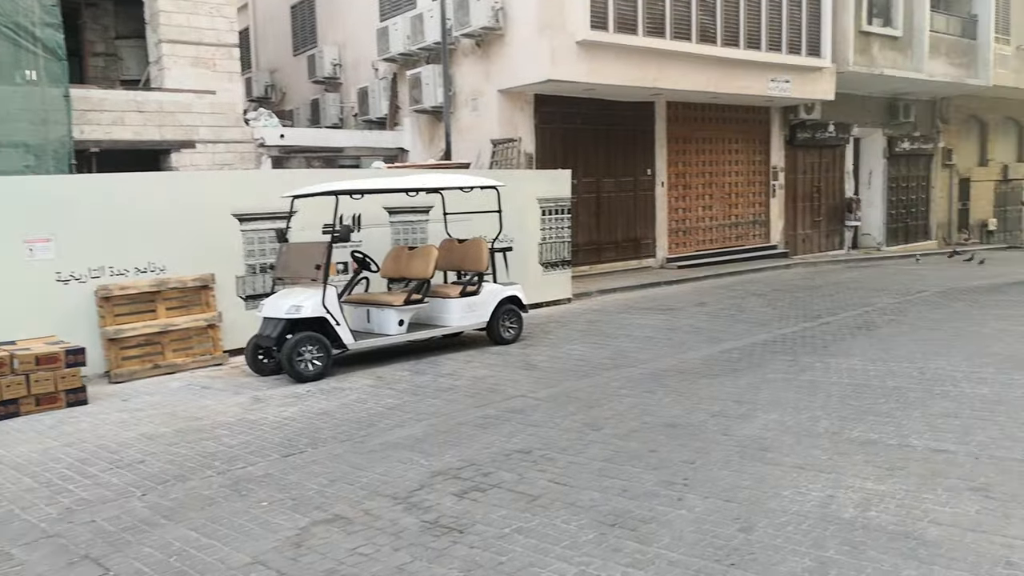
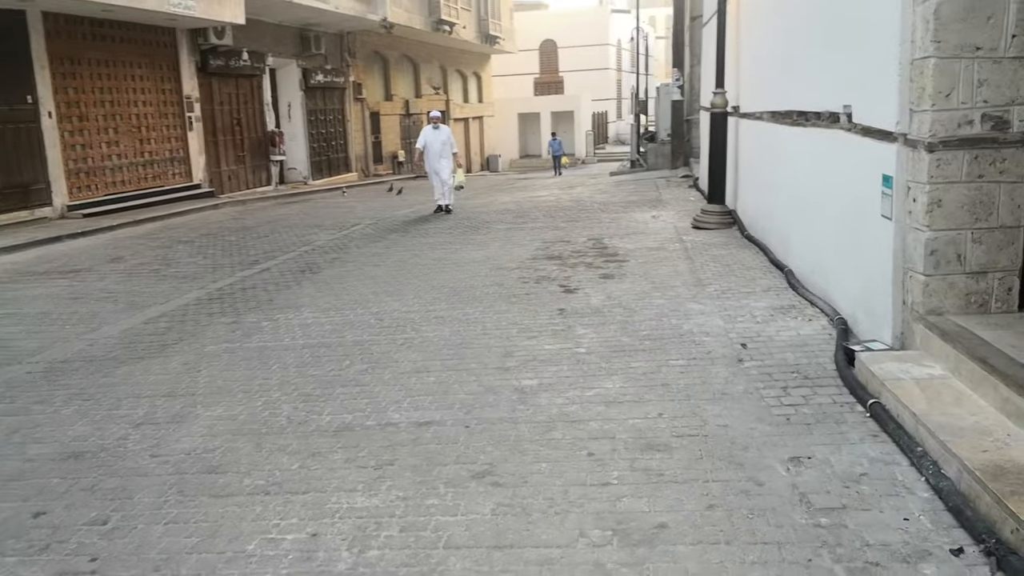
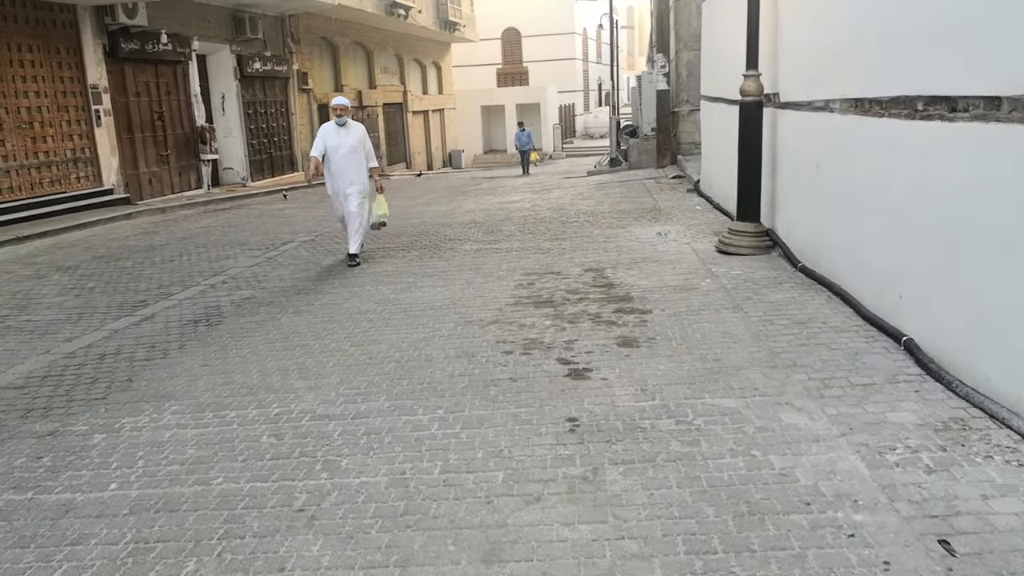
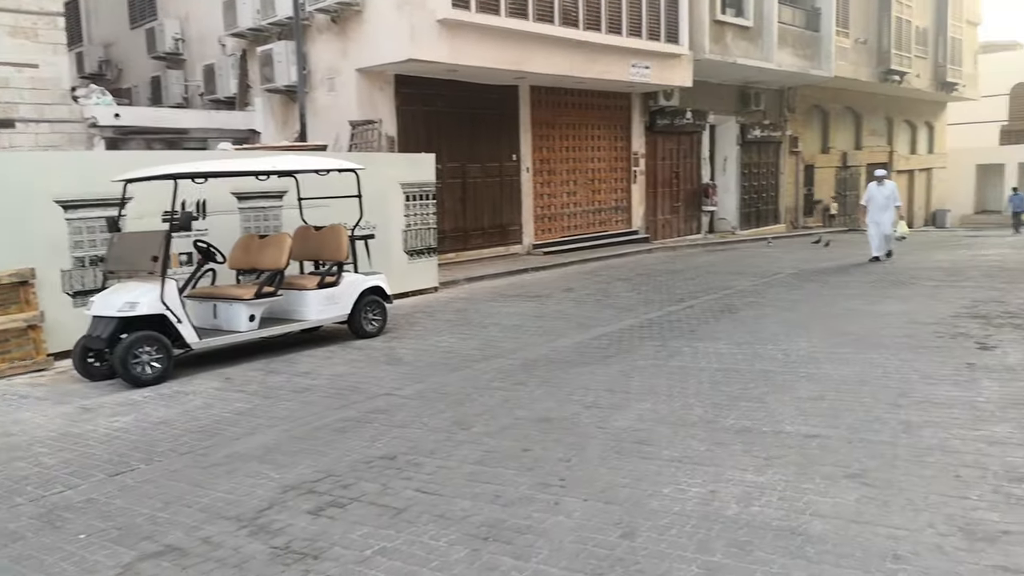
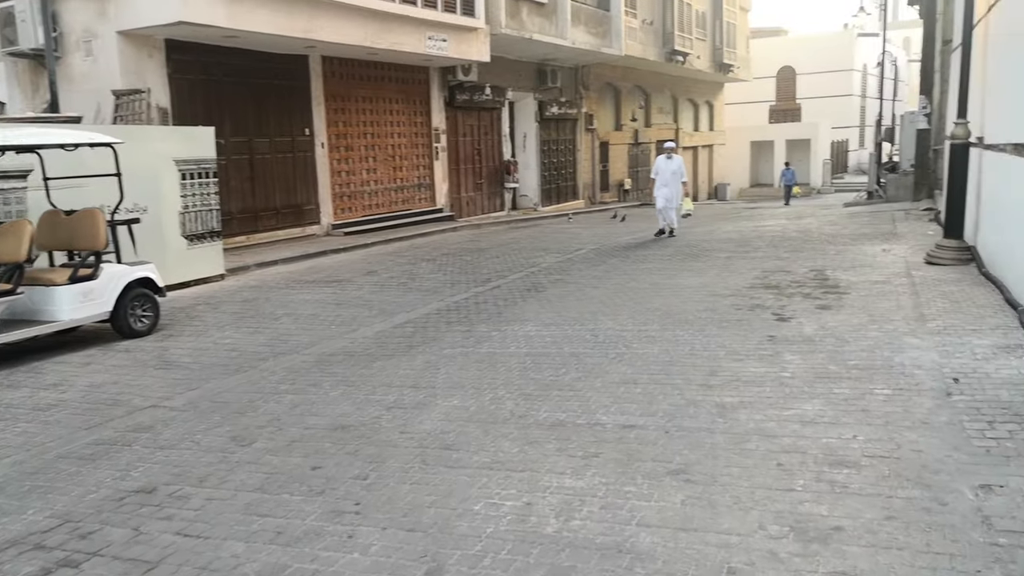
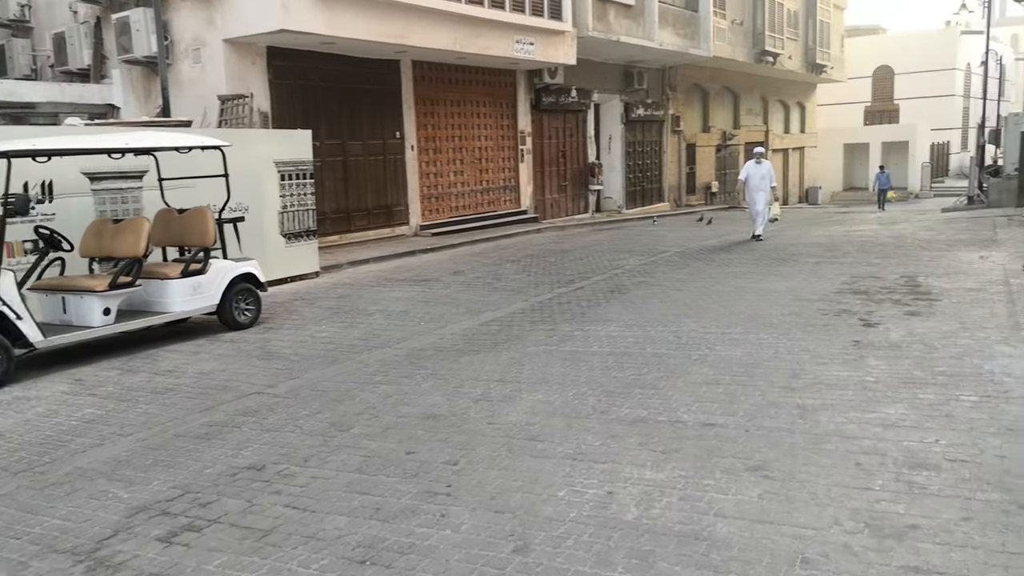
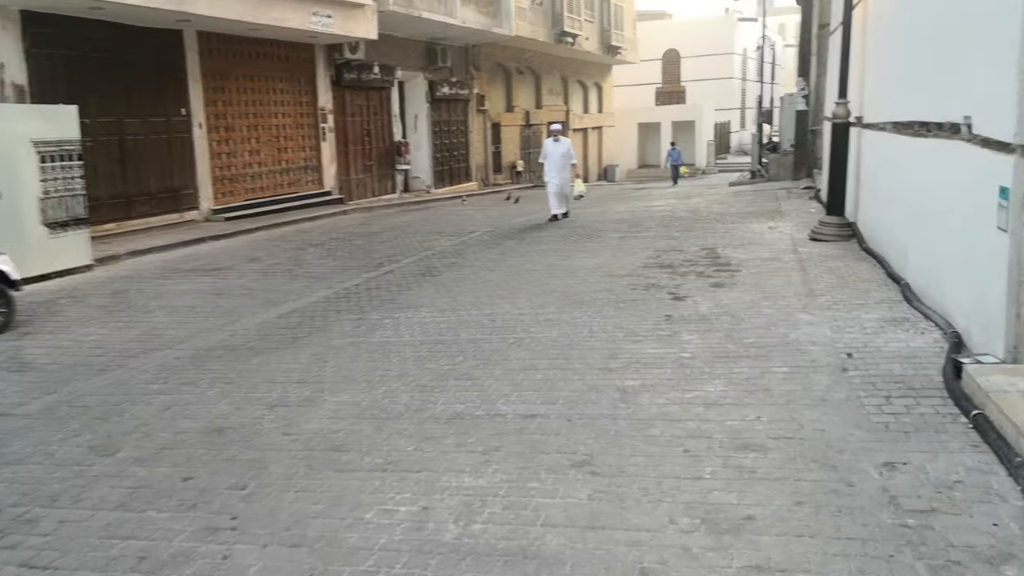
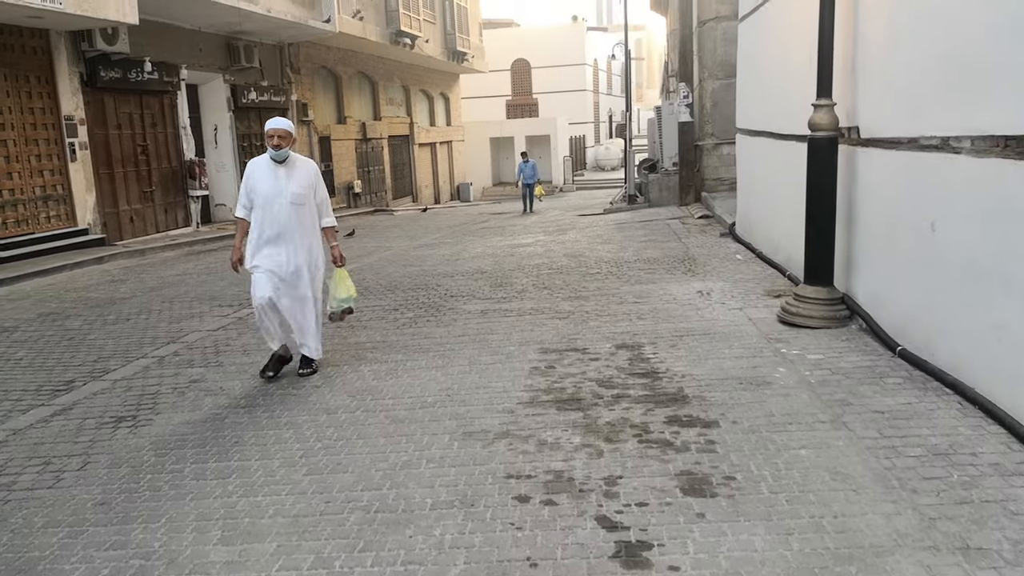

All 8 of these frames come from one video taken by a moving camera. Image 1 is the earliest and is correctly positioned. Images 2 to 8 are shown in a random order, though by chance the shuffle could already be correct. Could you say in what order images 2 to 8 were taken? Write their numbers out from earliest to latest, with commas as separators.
4, 6, 5, 7, 2, 3, 8
